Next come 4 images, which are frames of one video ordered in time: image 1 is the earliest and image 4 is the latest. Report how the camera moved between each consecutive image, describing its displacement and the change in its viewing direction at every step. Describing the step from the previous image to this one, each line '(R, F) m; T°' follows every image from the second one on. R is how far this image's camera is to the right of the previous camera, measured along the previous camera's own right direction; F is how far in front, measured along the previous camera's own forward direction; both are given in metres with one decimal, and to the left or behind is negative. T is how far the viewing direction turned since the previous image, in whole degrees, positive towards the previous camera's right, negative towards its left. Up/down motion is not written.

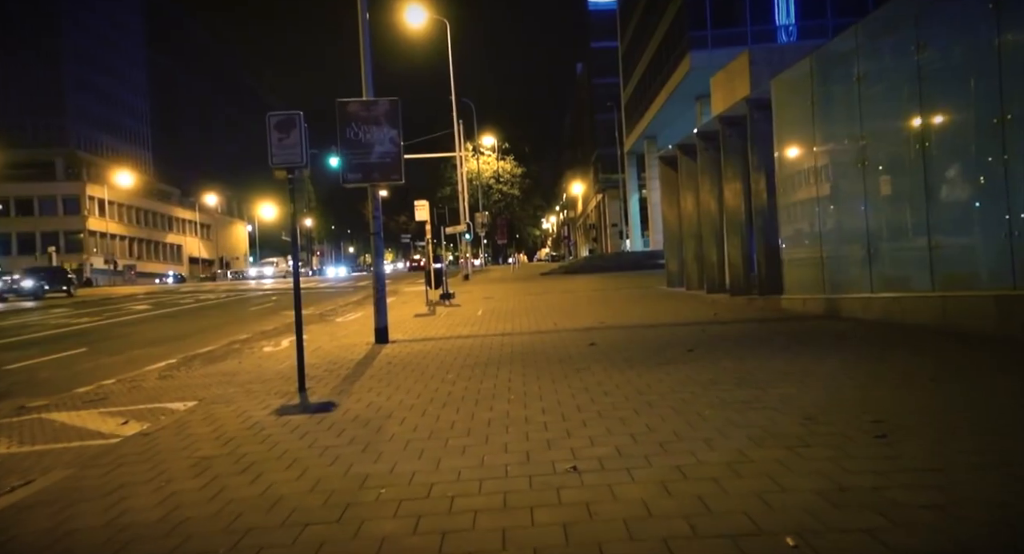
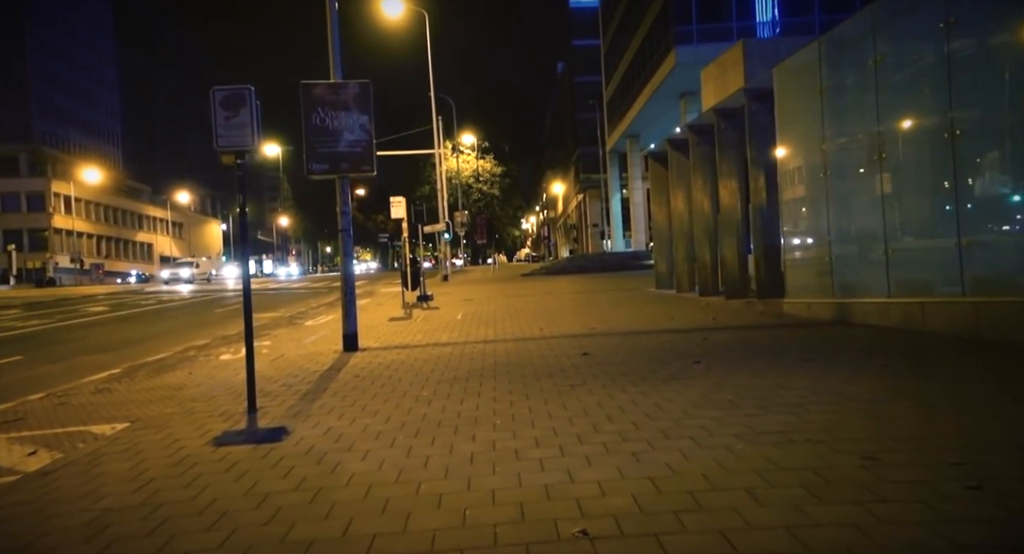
(-0.1, +1.2) m; +2°
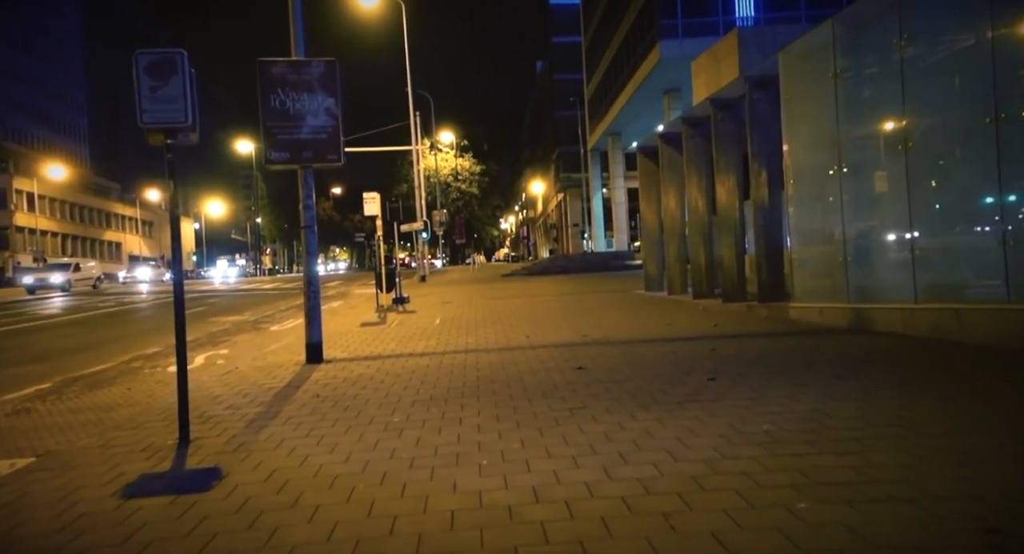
(-0.1, +1.2) m; +2°
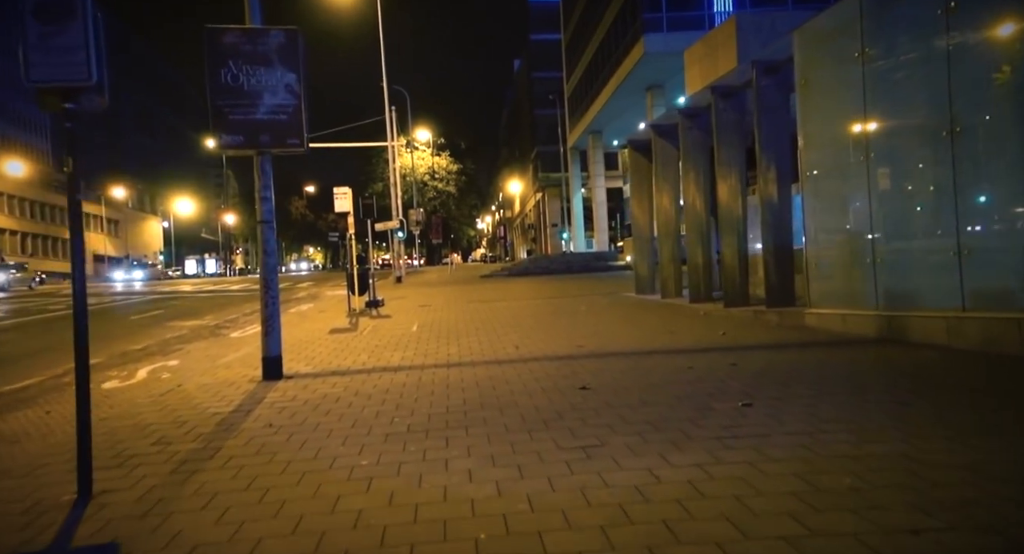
(-0.2, +1.4) m; +2°
